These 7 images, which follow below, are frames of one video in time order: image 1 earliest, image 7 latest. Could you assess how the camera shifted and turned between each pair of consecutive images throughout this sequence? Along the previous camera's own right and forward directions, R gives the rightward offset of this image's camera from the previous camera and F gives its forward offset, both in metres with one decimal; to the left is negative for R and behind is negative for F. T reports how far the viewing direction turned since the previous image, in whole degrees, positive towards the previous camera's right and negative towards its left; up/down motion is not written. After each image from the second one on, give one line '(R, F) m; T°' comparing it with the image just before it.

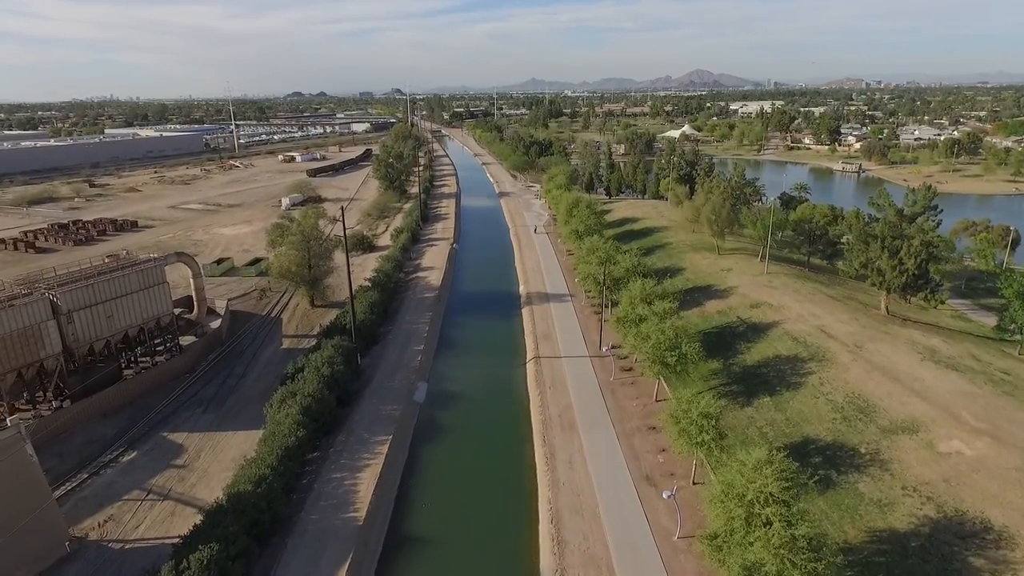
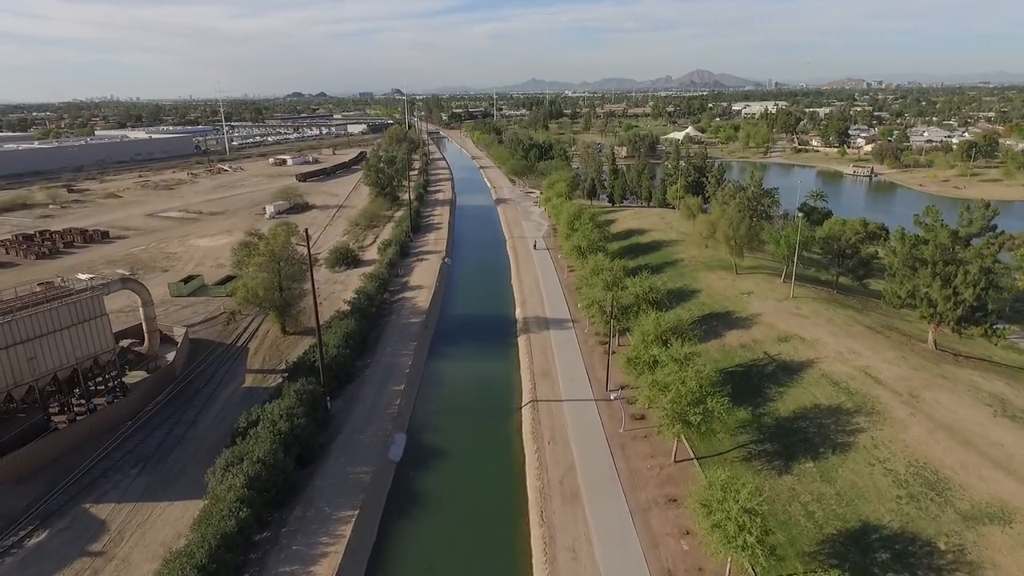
(+0.3, +4.1) m; 0°
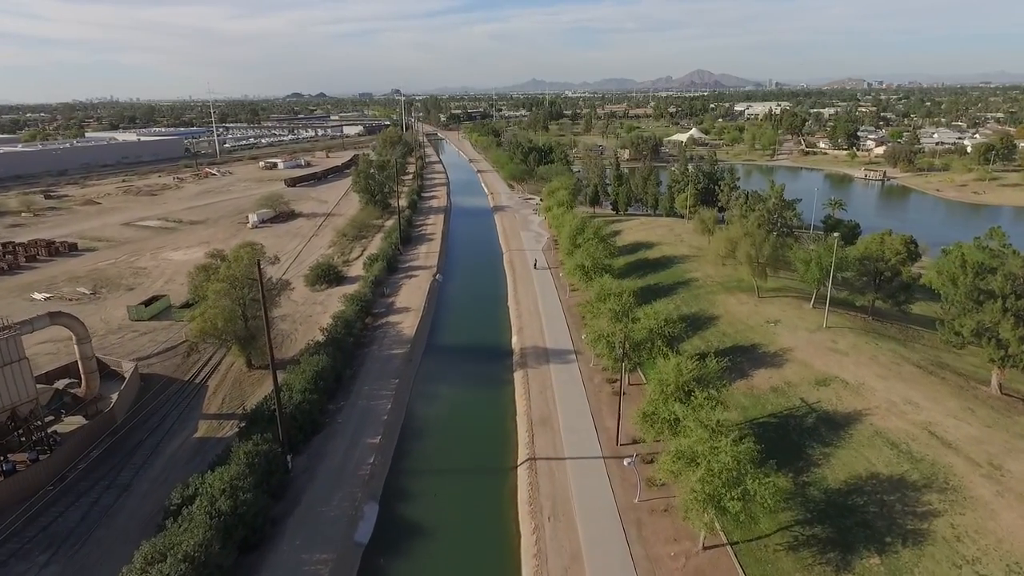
(+0.2, +4.0) m; 0°
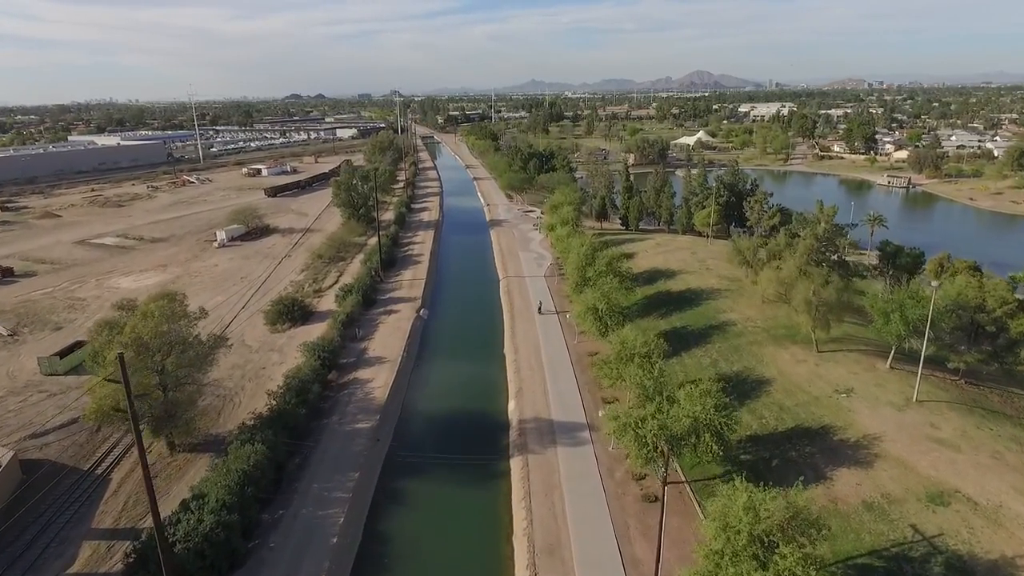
(+0.2, +6.8) m; 0°
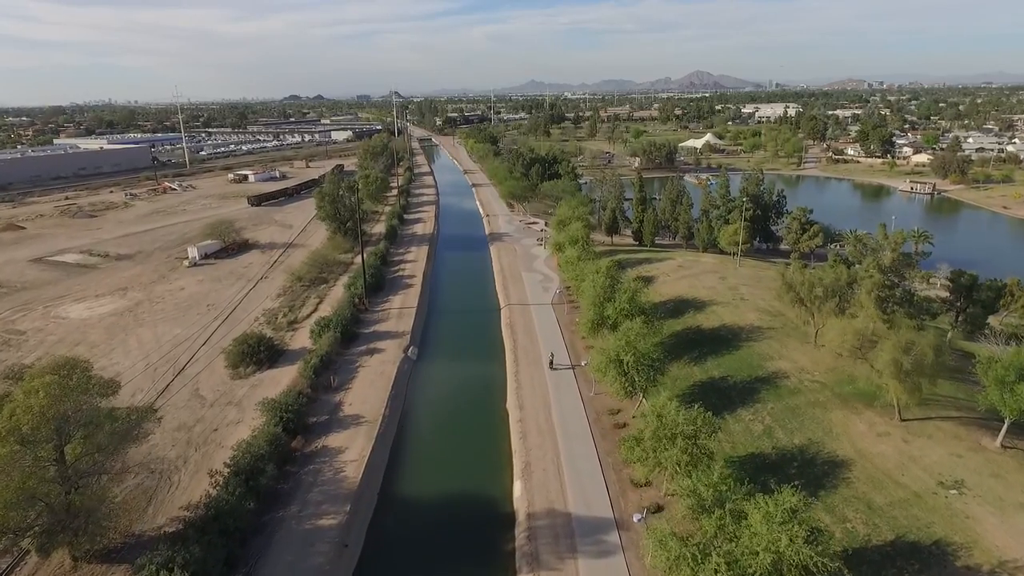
(-0.2, +5.5) m; 0°
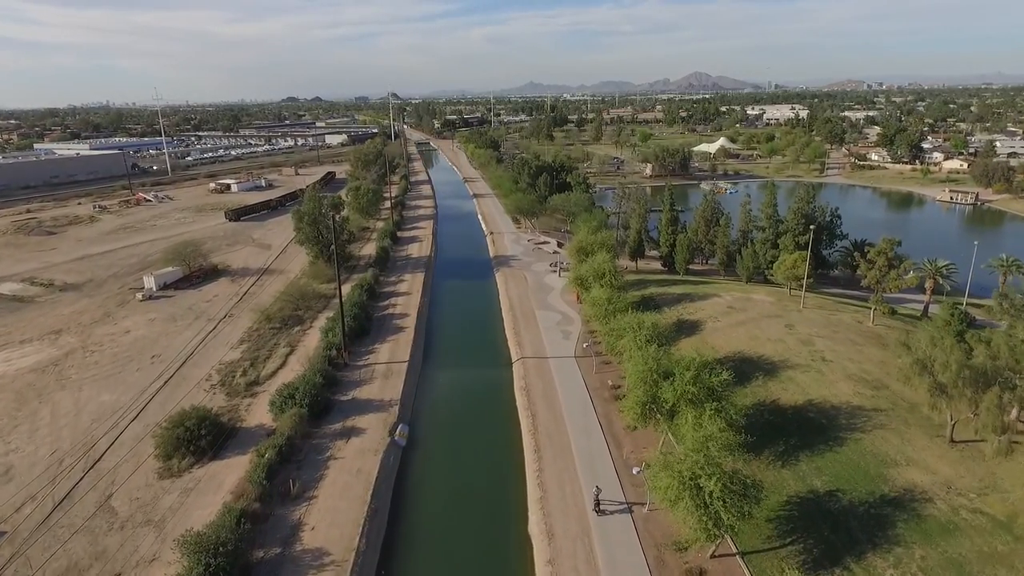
(-0.8, +7.6) m; 0°
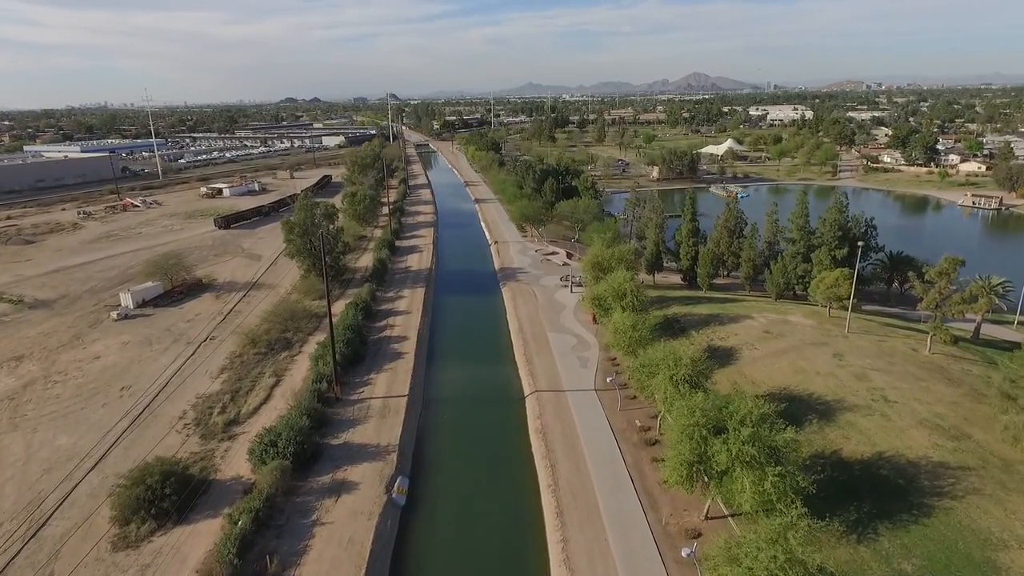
(-0.6, +3.6) m; 0°
